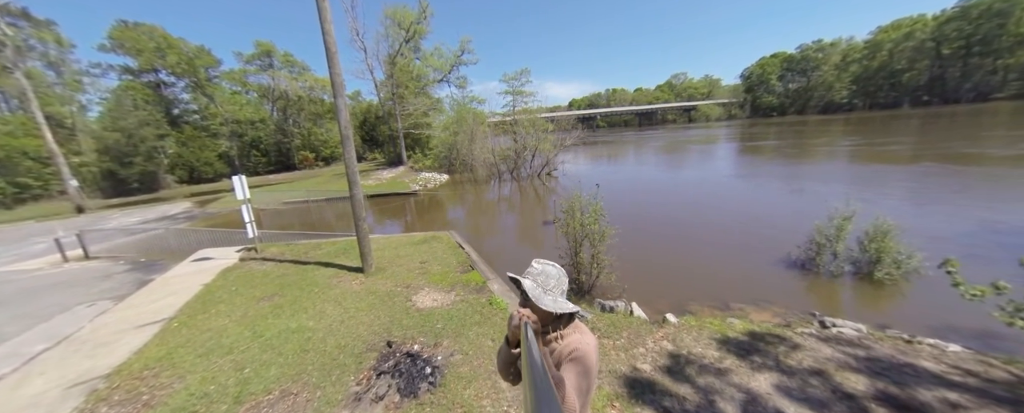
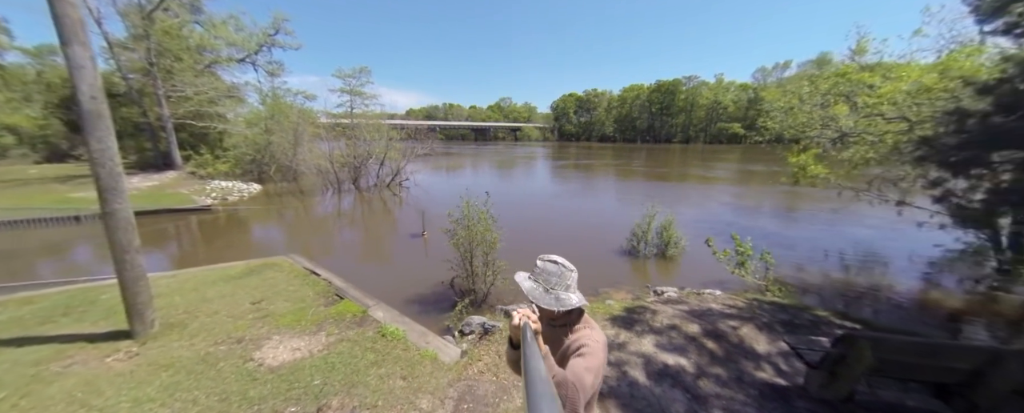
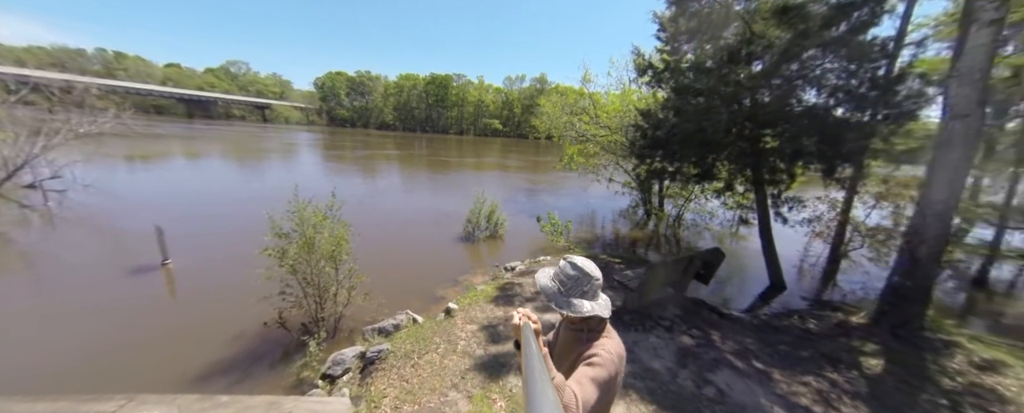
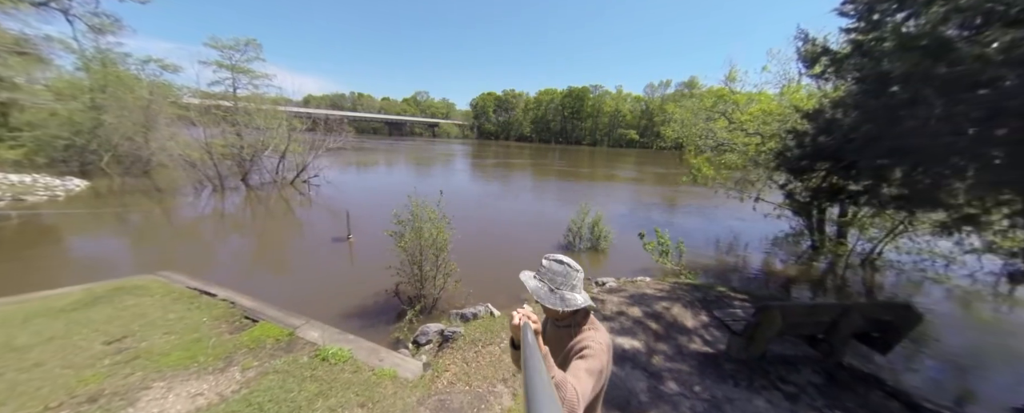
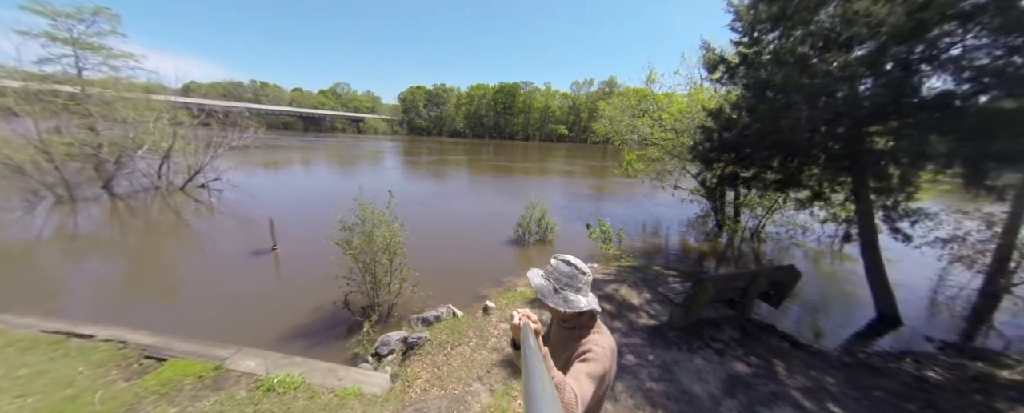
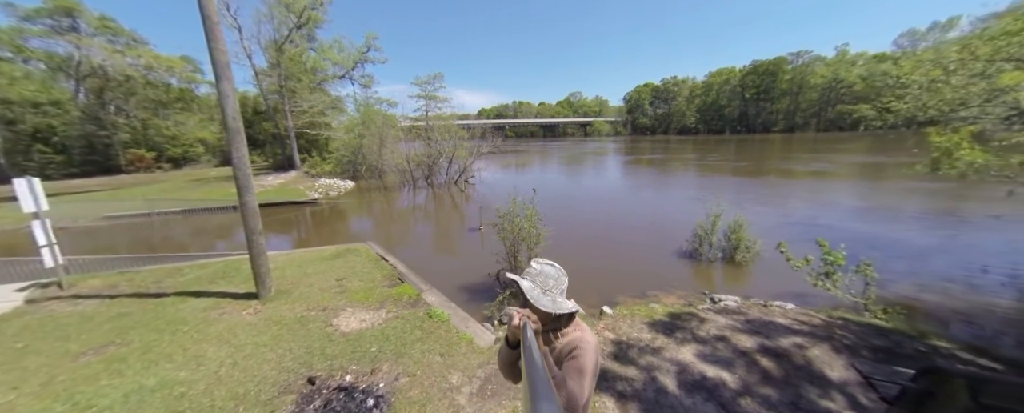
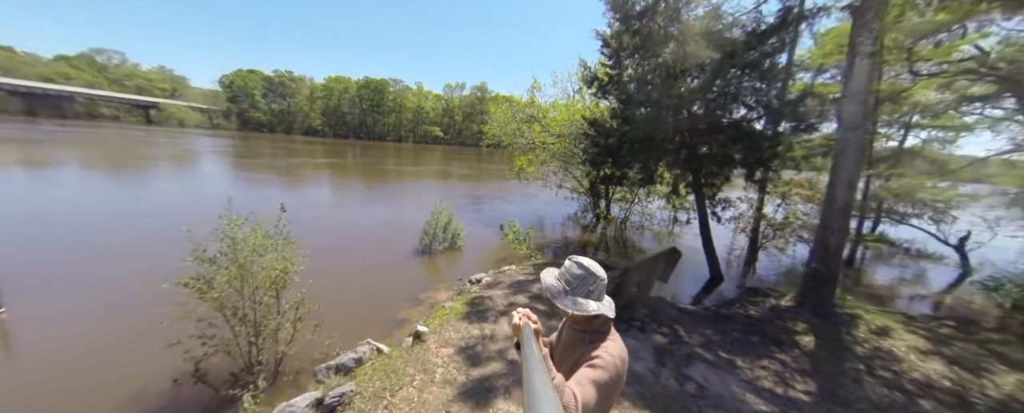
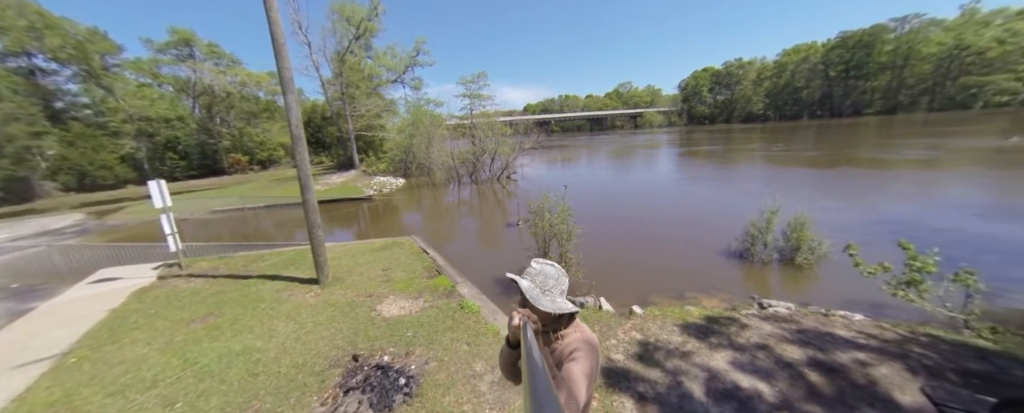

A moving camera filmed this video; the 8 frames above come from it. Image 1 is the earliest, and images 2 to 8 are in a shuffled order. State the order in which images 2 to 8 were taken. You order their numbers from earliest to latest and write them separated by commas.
8, 6, 2, 4, 5, 3, 7
